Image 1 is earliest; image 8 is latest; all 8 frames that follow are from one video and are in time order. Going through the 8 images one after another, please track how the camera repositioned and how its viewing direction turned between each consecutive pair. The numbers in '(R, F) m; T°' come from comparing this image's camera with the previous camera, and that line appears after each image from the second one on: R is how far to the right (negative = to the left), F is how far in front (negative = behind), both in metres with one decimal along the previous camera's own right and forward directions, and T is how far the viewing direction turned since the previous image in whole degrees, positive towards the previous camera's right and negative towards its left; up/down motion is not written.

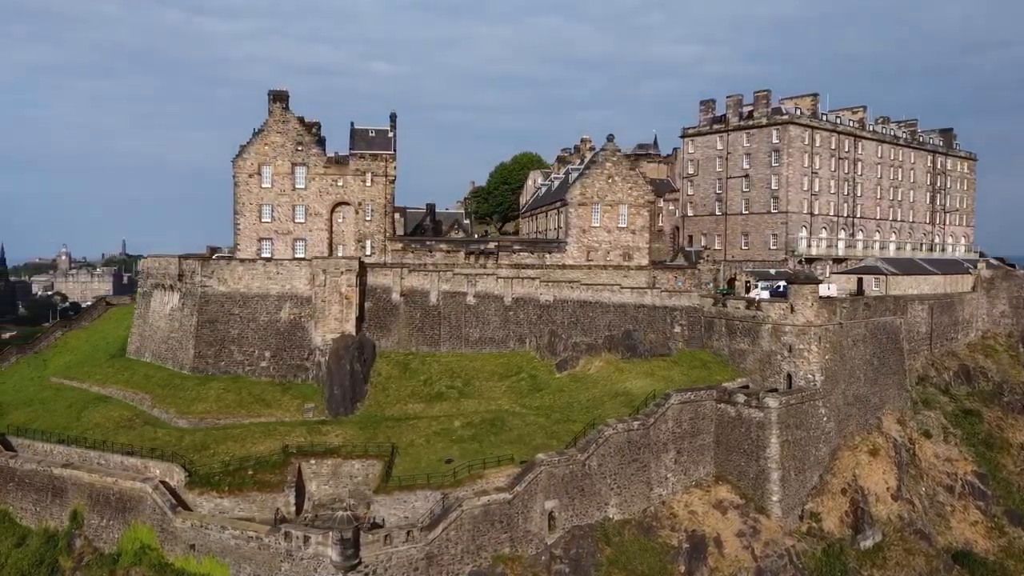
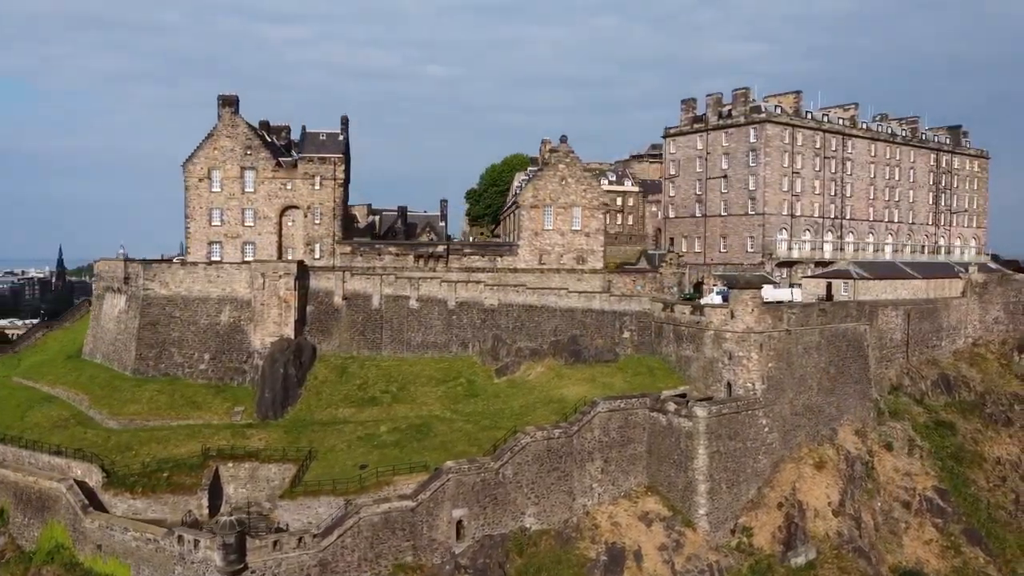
(+4.7, +0.6) m; -4°
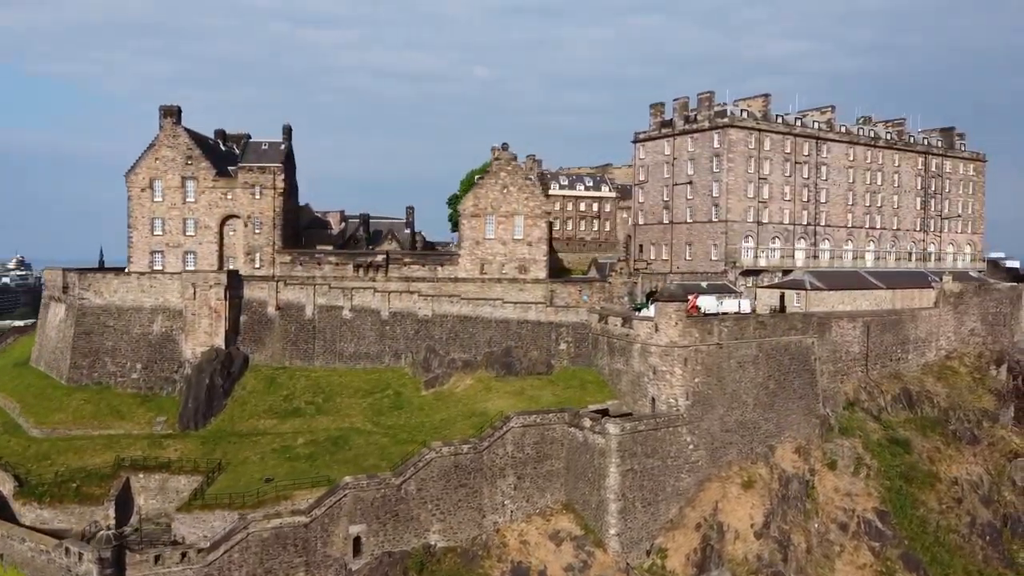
(+4.6, +0.6) m; -3°
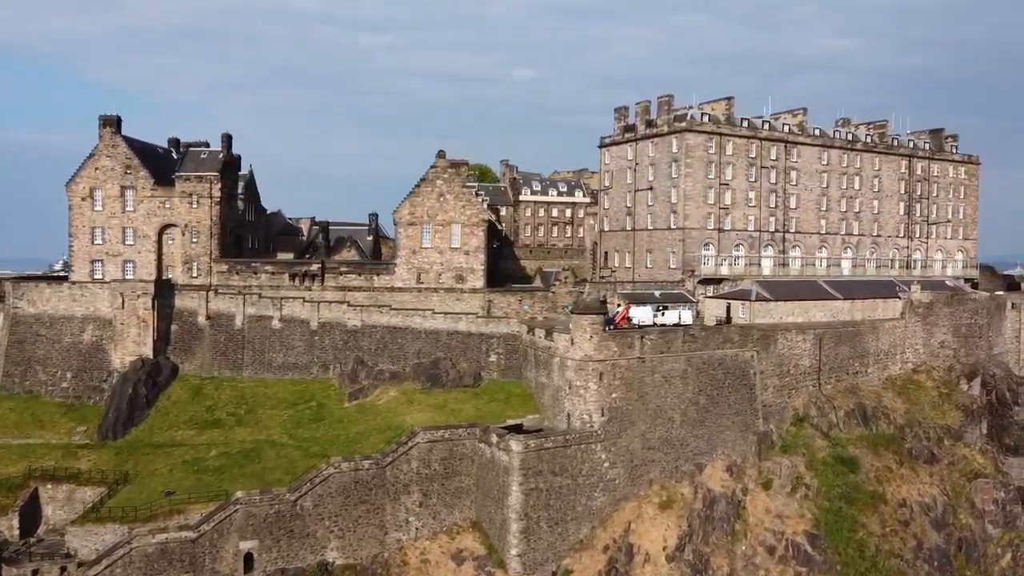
(+4.7, +0.8) m; -3°
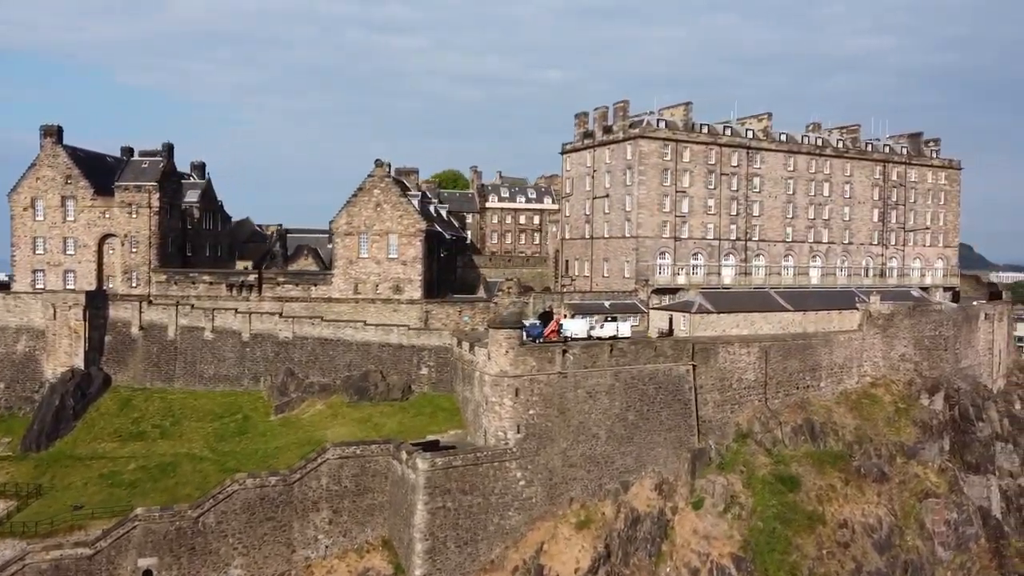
(+3.9, +0.7) m; -2°
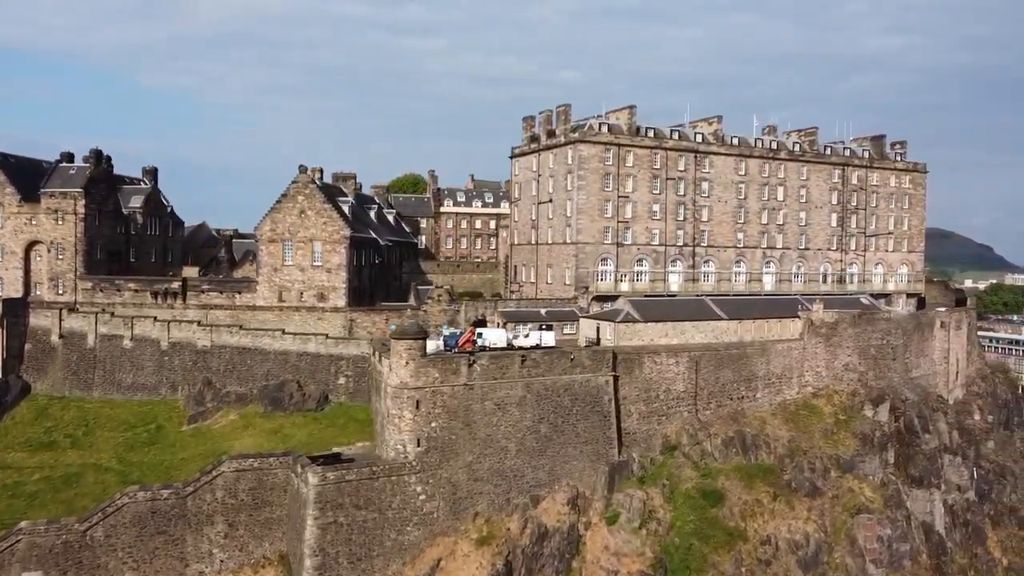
(+3.9, +0.7) m; -1°
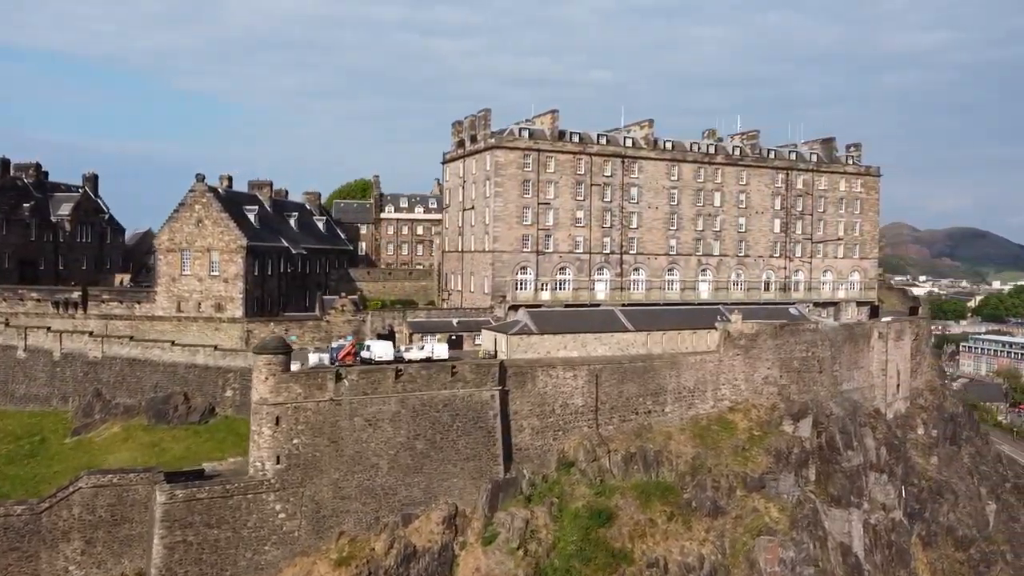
(+5.4, +0.9) m; -2°
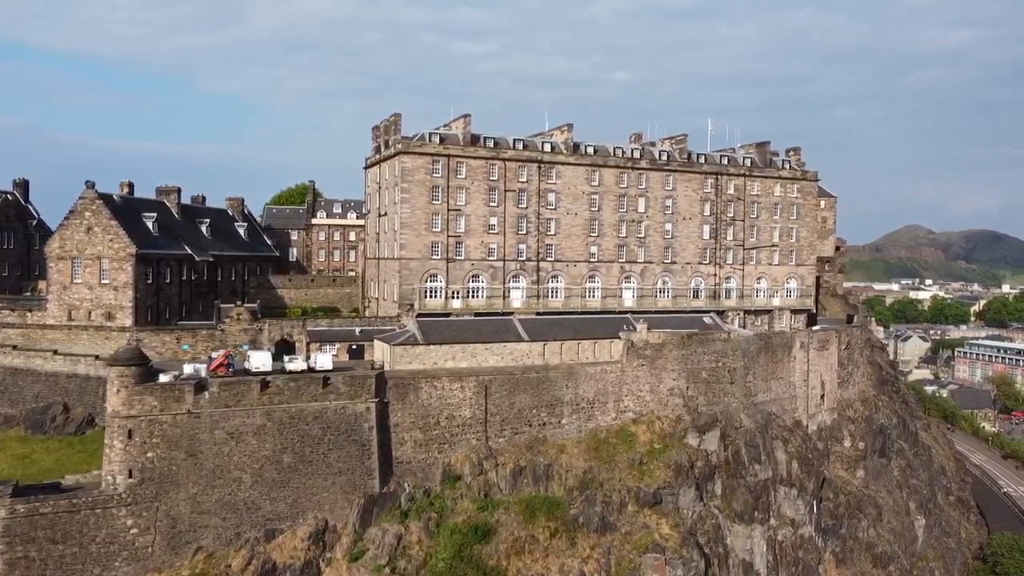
(+5.0, +0.8) m; -1°
